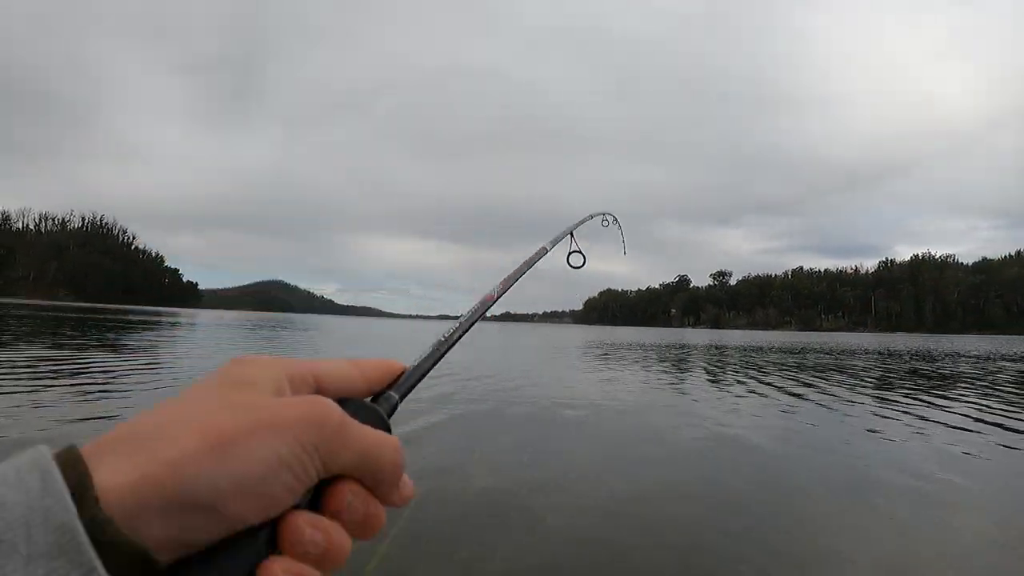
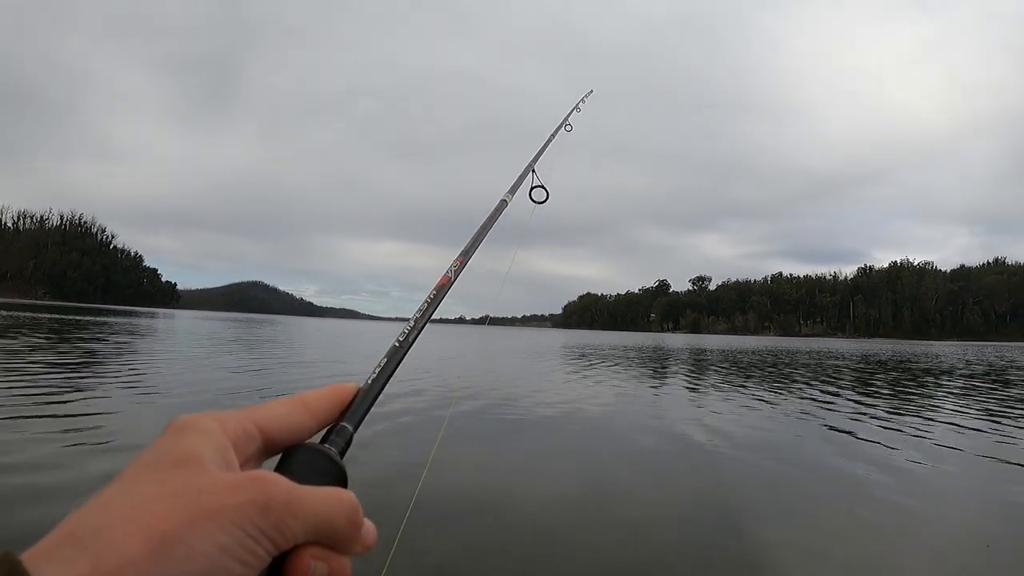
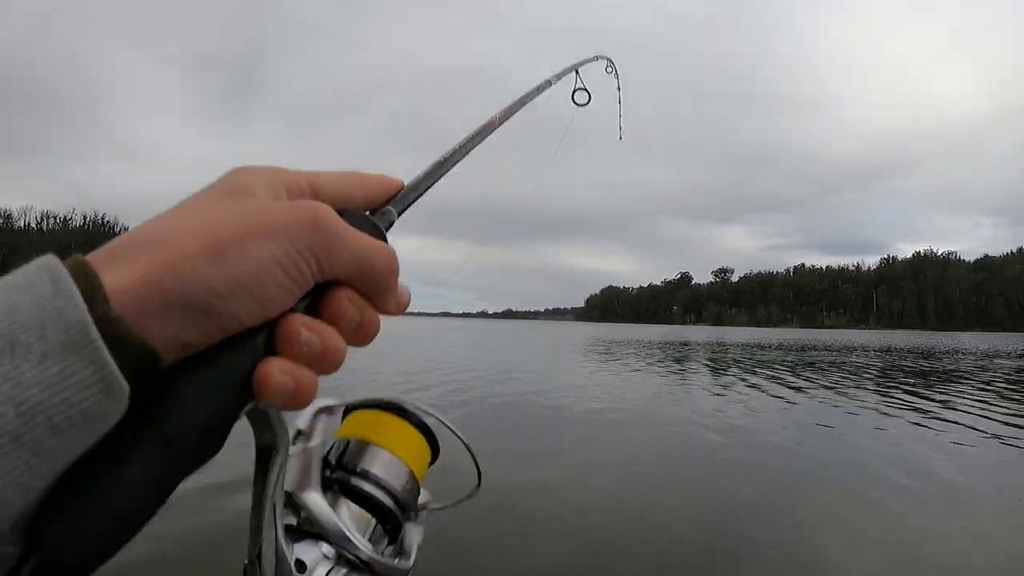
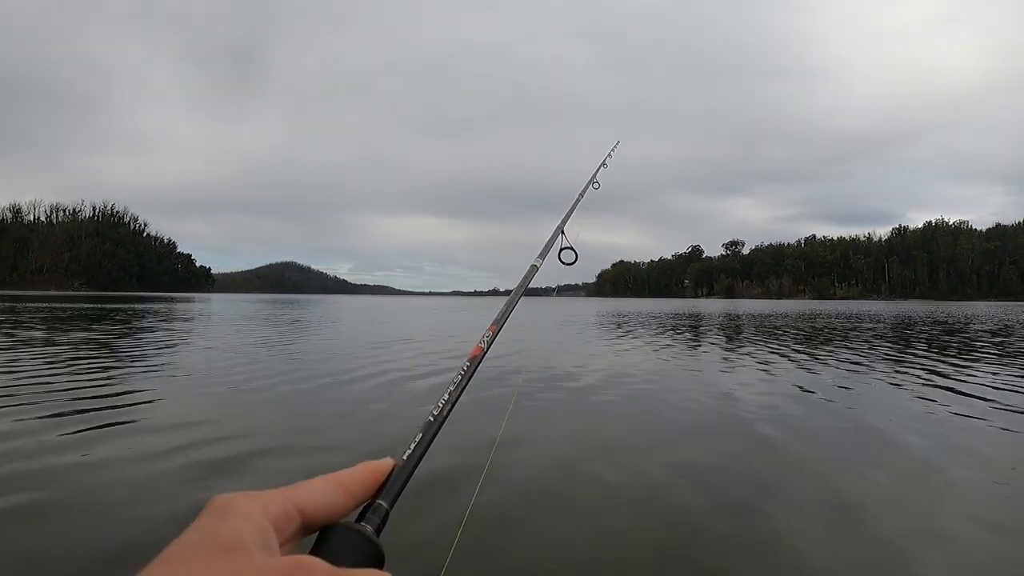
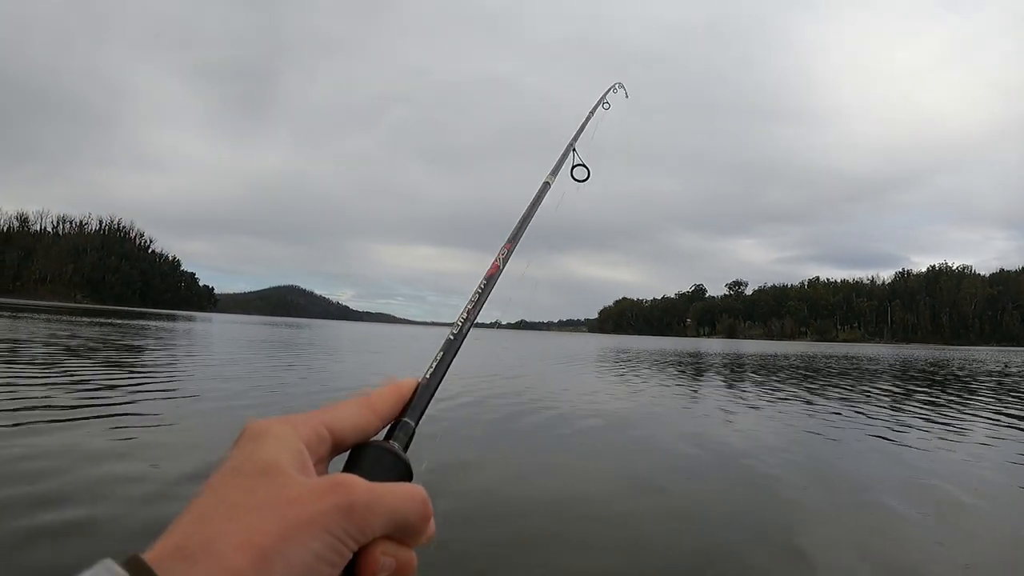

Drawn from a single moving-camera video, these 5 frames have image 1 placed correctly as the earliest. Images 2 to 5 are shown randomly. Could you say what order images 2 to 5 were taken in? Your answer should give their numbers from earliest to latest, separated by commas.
3, 4, 2, 5
